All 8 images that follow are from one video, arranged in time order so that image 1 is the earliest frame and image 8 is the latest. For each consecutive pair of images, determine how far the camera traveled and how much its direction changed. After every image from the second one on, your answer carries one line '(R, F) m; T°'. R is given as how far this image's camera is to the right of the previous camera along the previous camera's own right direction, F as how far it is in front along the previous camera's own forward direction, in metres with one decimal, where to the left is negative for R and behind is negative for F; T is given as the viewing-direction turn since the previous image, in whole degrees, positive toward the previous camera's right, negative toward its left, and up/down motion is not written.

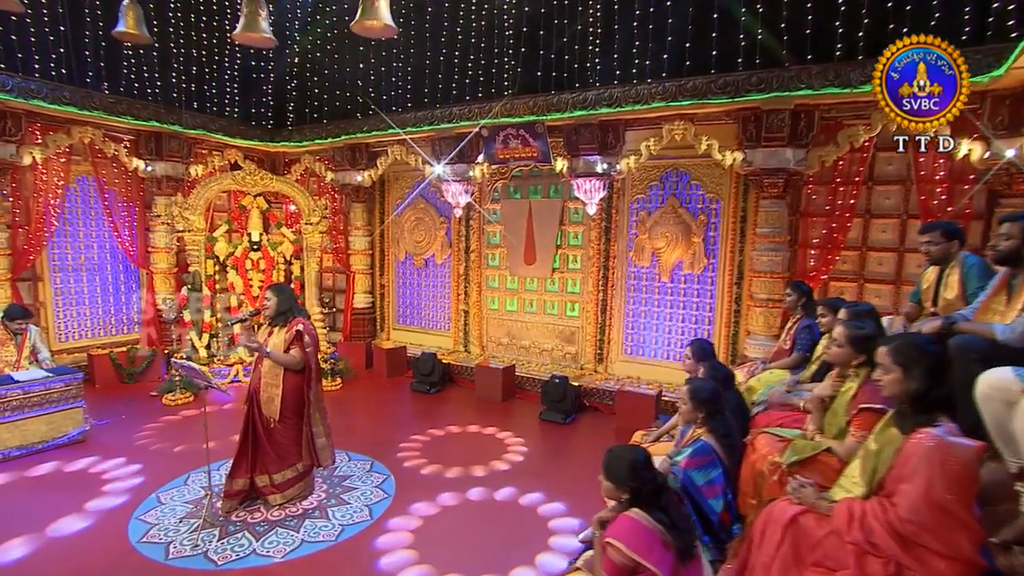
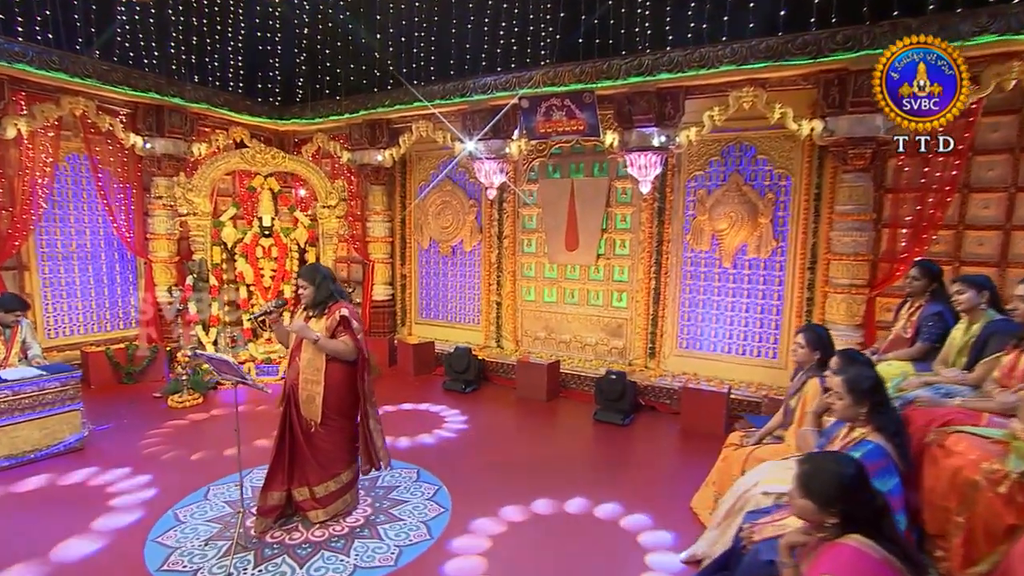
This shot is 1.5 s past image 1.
(-0.6, +0.7) m; +1°
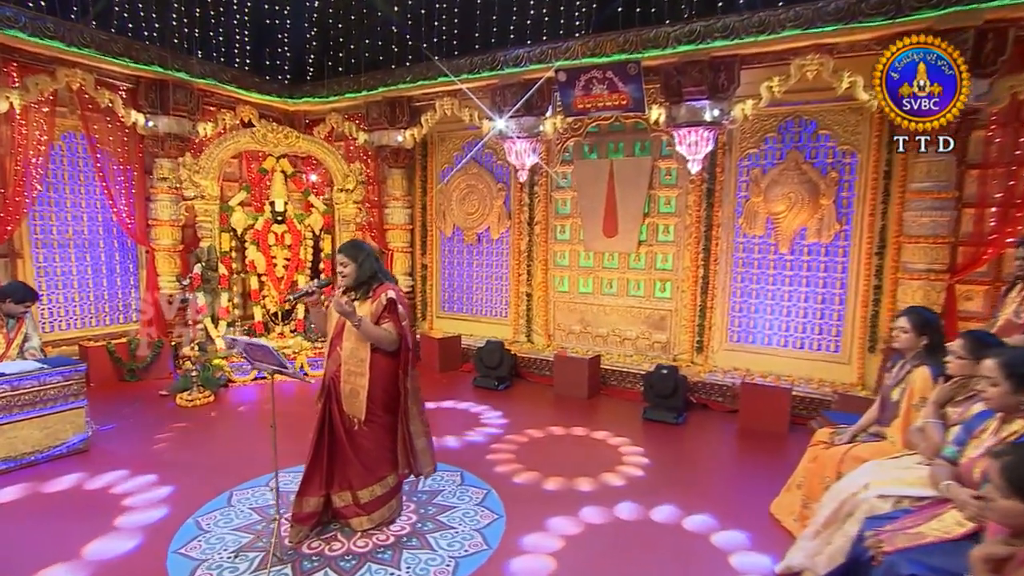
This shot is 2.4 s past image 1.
(-0.4, +0.5) m; +1°
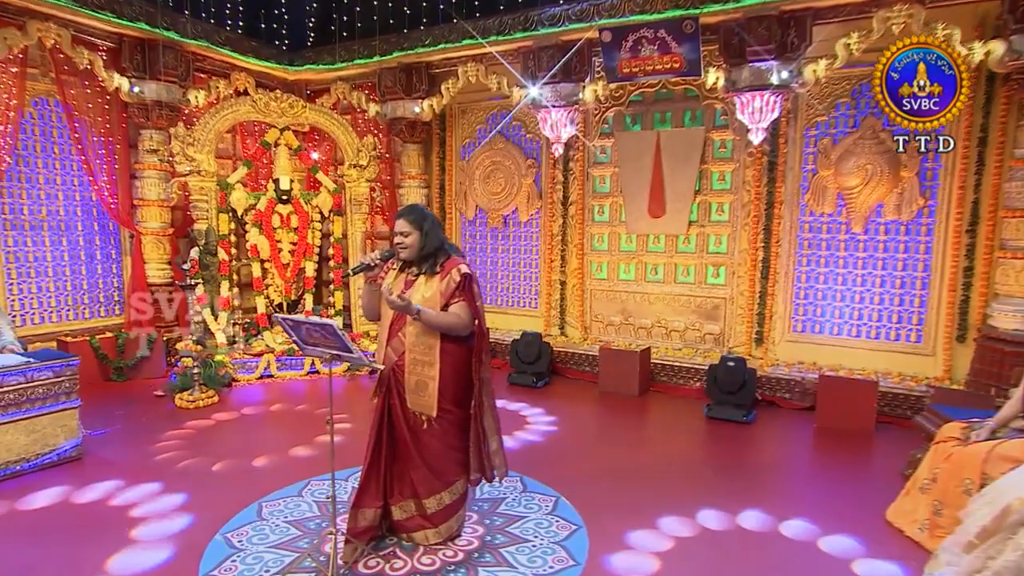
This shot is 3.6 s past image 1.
(-0.5, +0.7) m; +2°
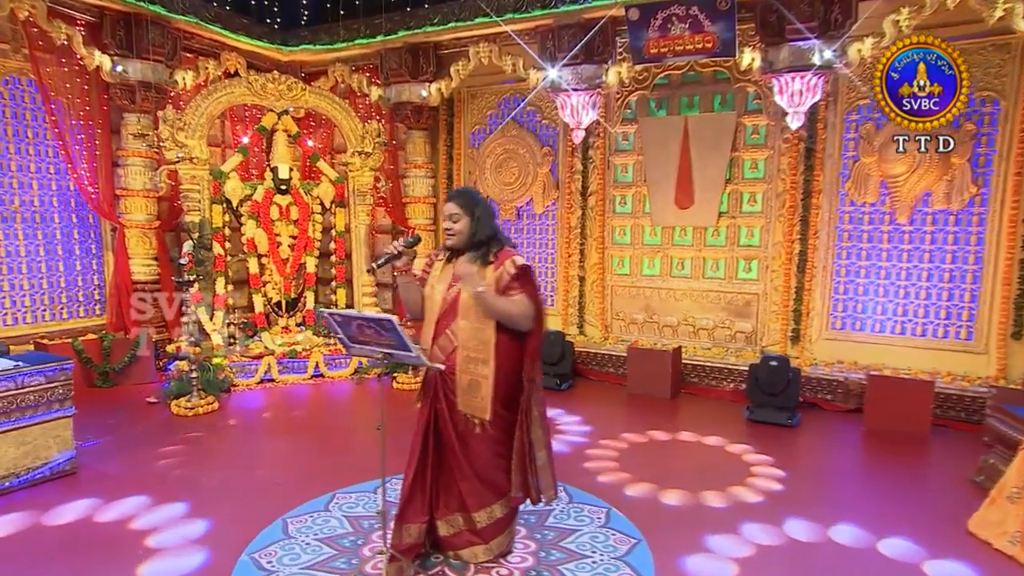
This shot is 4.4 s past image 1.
(-0.3, +0.4) m; +2°
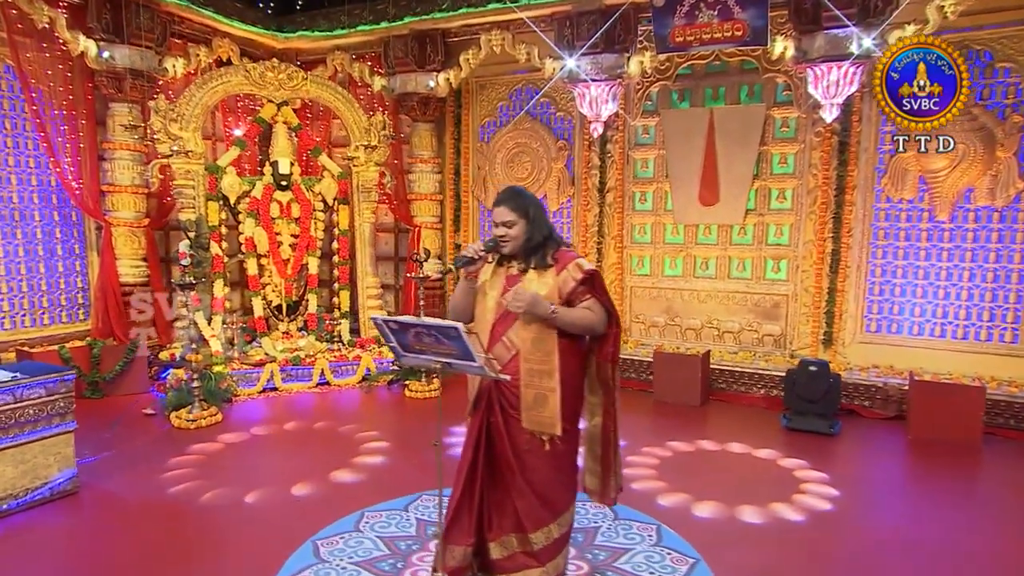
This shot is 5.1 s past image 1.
(-0.3, +0.3) m; +2°
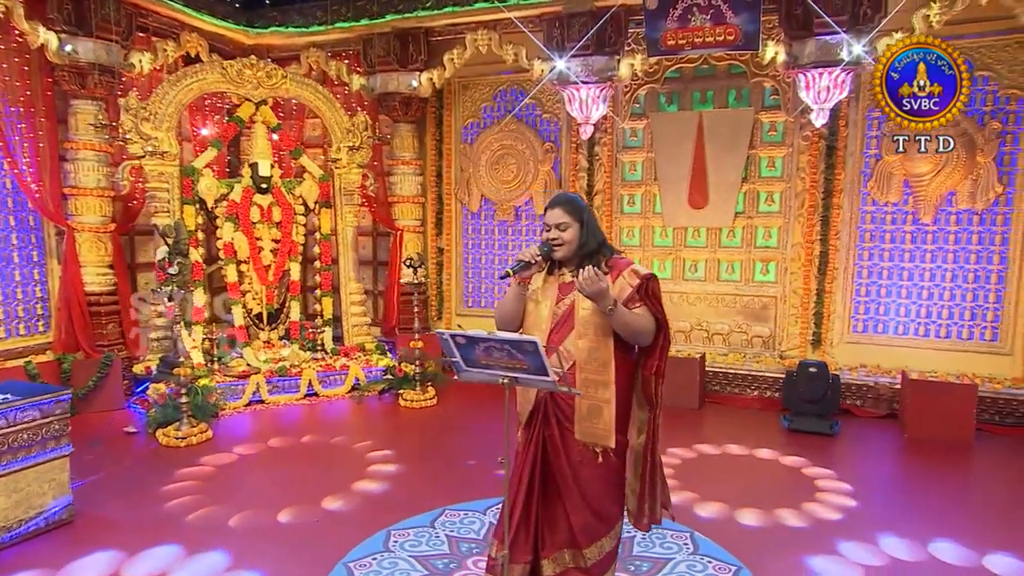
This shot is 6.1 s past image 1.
(-0.4, +0.1) m; +5°
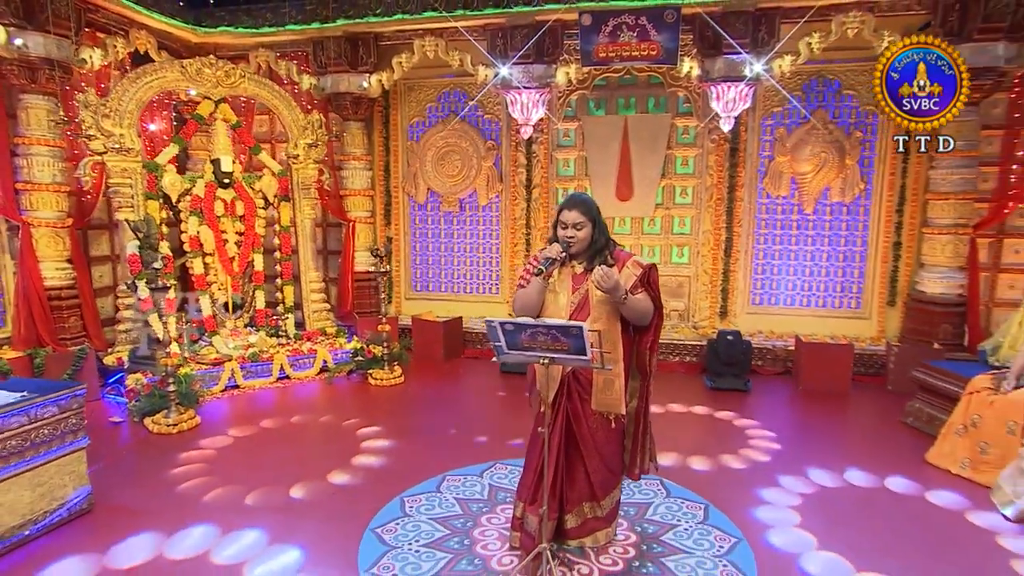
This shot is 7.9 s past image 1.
(-0.7, -0.5) m; +10°
